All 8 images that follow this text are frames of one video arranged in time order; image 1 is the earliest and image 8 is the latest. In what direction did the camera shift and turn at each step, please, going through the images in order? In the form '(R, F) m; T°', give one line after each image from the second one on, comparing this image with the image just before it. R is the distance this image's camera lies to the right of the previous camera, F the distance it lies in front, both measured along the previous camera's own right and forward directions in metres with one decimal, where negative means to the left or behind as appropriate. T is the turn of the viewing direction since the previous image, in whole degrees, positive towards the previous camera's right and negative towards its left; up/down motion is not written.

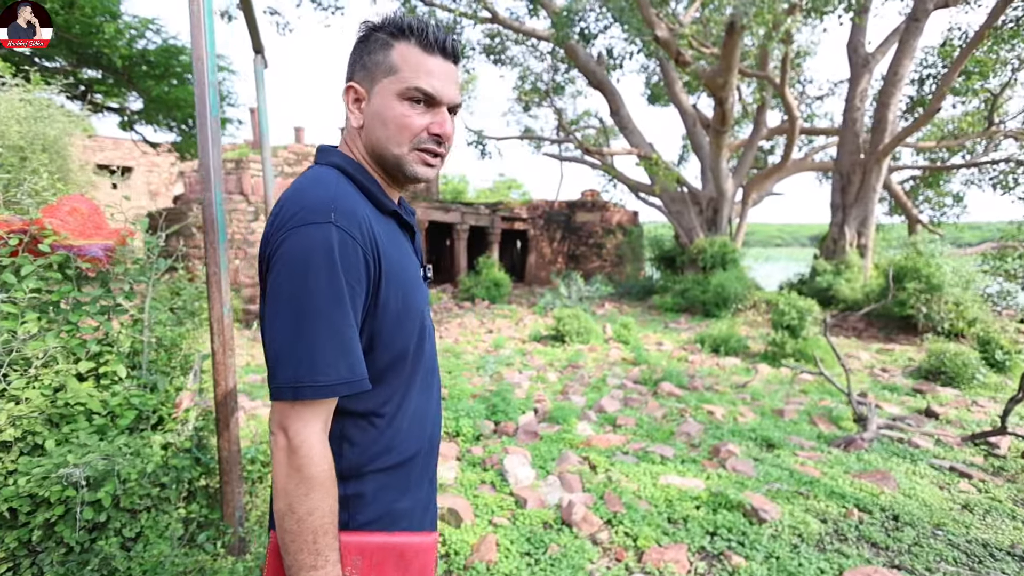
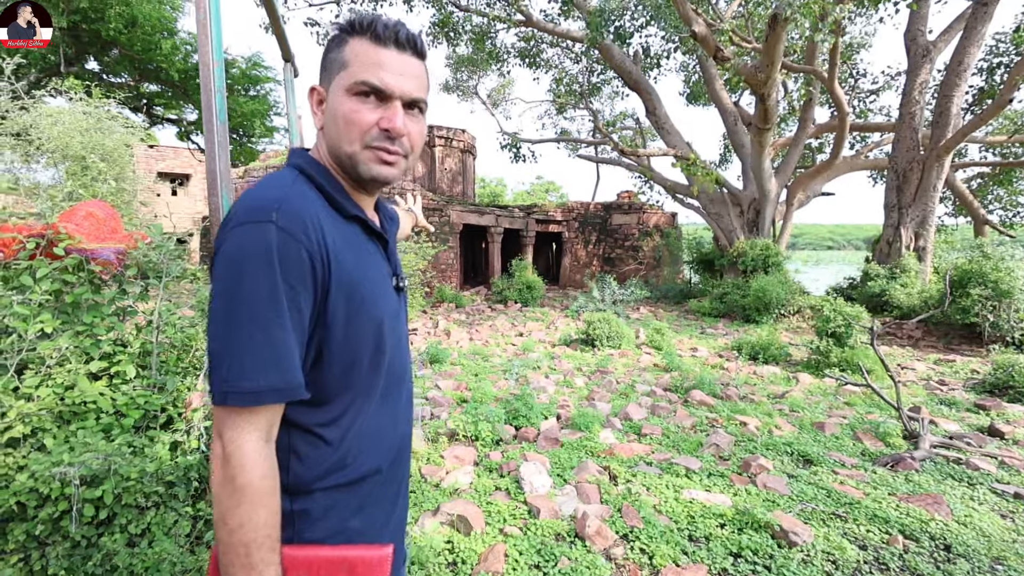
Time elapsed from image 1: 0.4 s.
(+0.1, +0.1) m; -5°
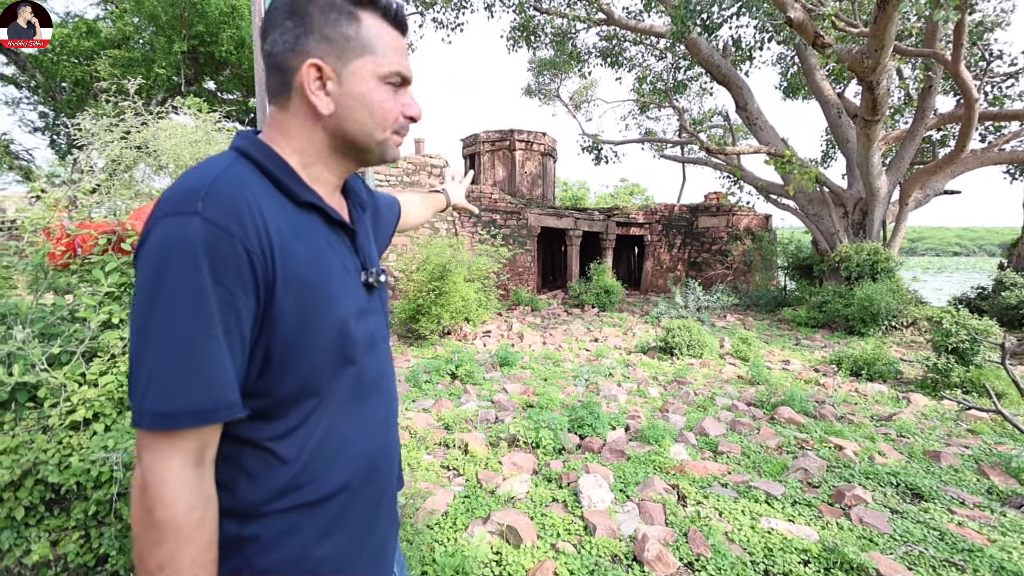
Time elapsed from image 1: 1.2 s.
(+0.1, +0.1) m; -9°
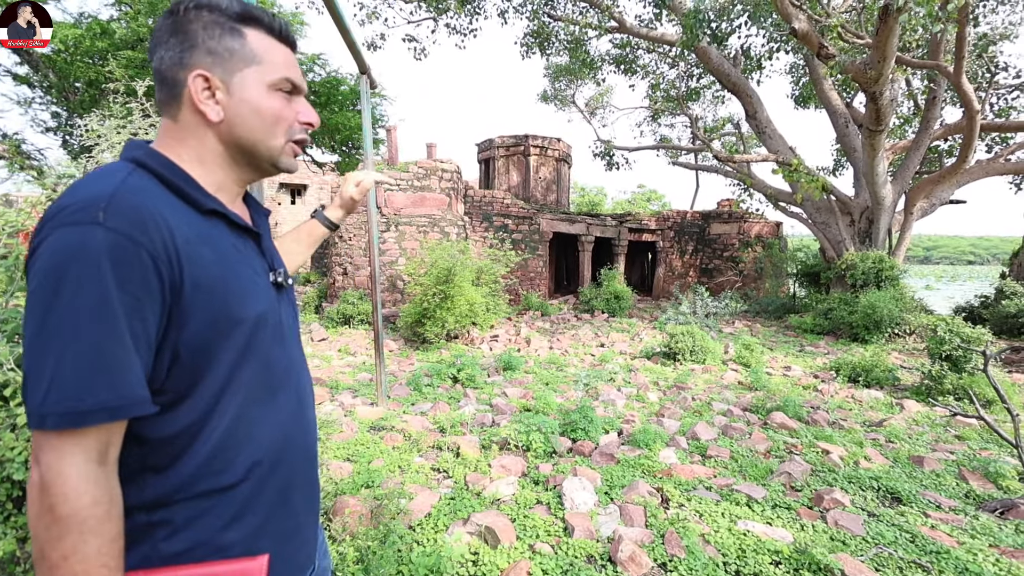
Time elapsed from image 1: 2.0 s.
(+0.1, -0.1) m; -2°
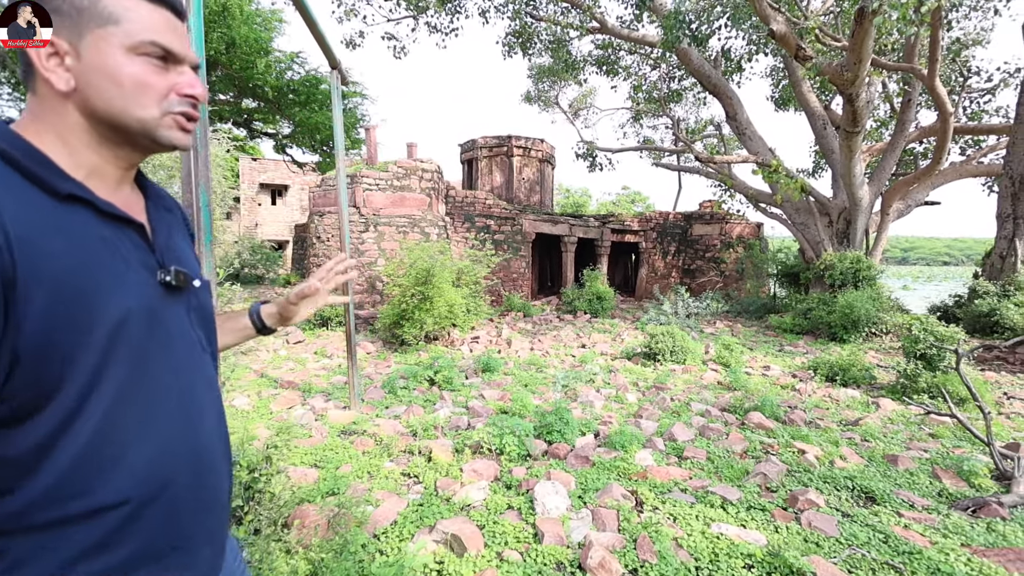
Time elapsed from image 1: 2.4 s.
(+0.1, +0.1) m; +2°
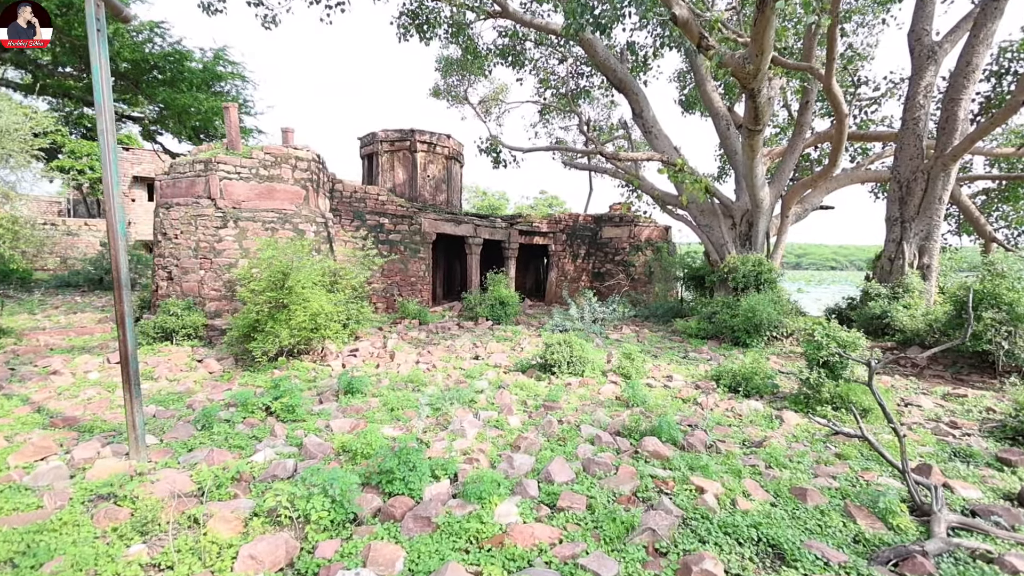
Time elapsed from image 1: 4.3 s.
(+0.5, +0.8) m; +8°
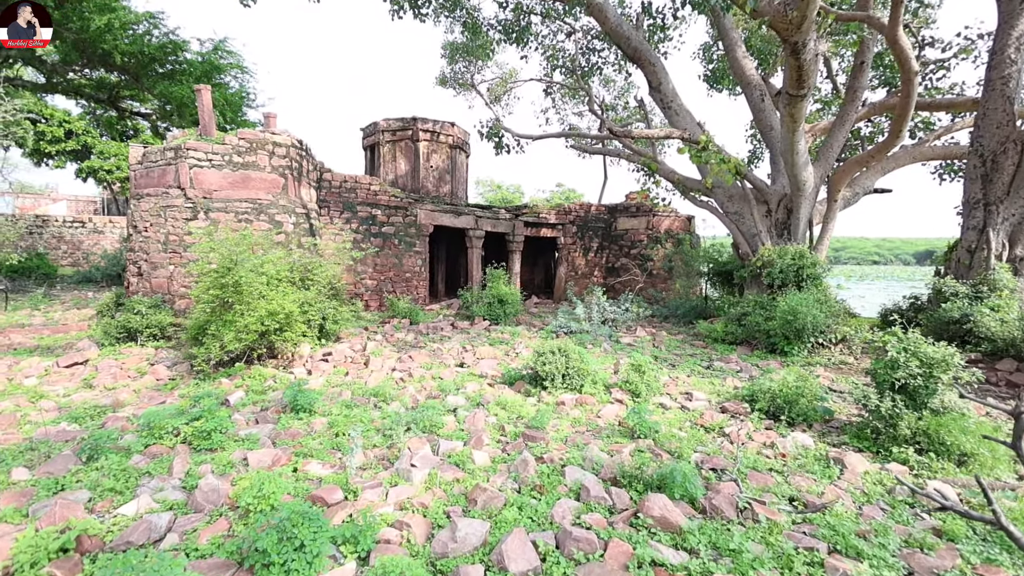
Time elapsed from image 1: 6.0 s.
(+0.4, +0.9) m; -3°
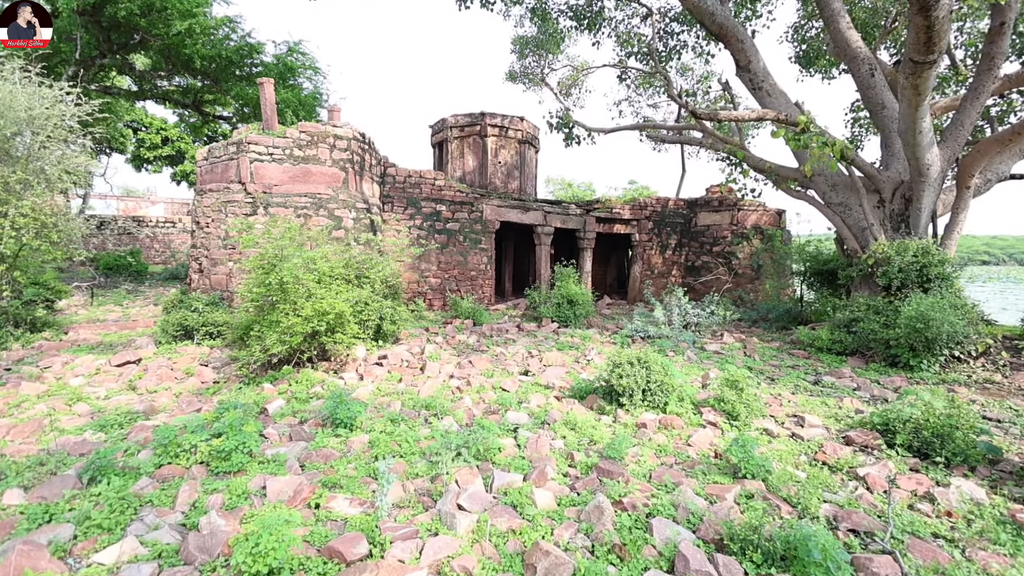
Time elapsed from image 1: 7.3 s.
(0.0, +0.7) m; -8°
